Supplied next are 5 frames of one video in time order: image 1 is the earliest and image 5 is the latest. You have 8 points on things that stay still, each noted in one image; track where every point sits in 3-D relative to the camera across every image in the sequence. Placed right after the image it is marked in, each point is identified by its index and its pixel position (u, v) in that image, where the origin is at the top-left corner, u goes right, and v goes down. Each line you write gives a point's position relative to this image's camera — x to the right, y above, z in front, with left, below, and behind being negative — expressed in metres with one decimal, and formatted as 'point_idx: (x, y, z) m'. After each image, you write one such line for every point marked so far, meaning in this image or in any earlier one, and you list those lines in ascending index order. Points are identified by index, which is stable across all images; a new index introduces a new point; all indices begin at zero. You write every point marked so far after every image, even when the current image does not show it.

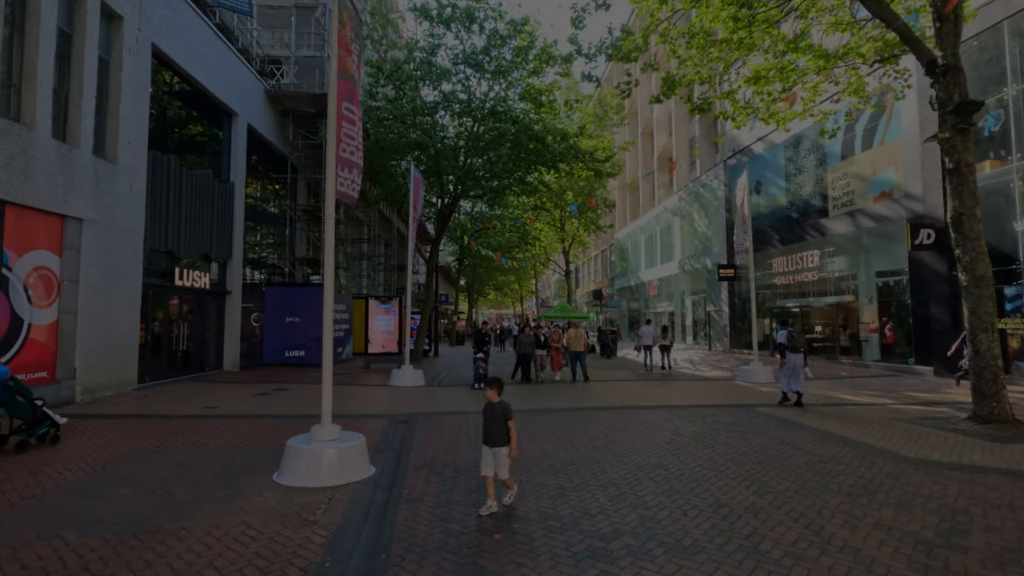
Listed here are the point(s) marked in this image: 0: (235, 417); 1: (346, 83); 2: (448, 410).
0: (-4.8, -2.2, +9.4) m
1: (-2.2, +2.7, +7.2) m
2: (-1.2, -2.2, +9.9) m
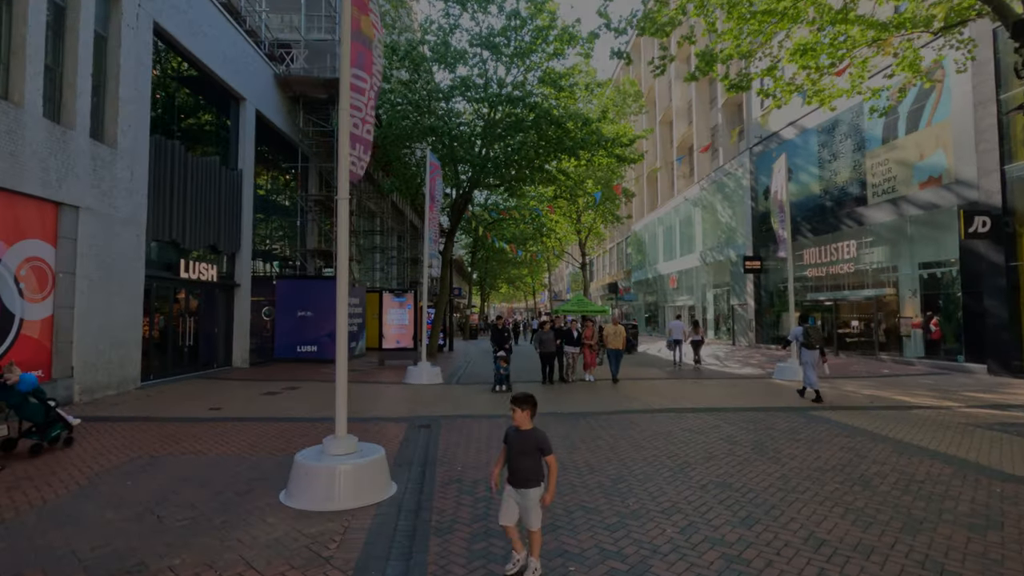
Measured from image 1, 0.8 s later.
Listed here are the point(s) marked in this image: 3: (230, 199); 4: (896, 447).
0: (-4.3, -2.1, +8.7) m
1: (-1.8, +2.9, +6.4) m
2: (-0.7, -2.1, +9.1) m
3: (-8.1, +2.6, +15.4) m
4: (+4.8, -2.0, +6.7) m
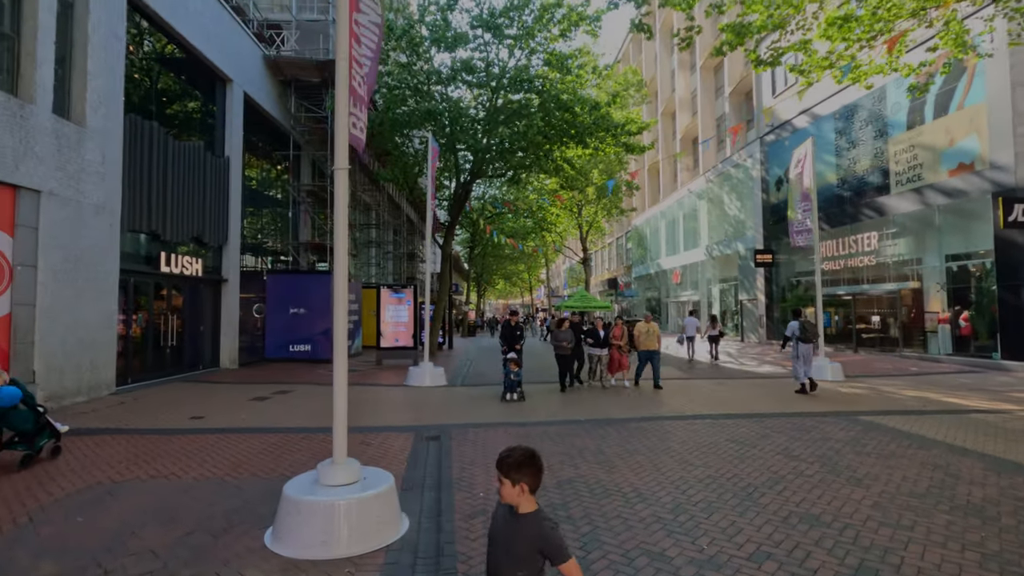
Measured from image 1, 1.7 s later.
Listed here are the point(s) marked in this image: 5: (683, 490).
0: (-4.0, -2.0, +7.7) m
1: (-1.5, +2.9, +5.4) m
2: (-0.4, -2.0, +8.1) m
3: (-7.9, +2.7, +14.4) m
4: (+5.1, -1.9, +5.8) m
5: (+1.6, -1.9, +4.9) m
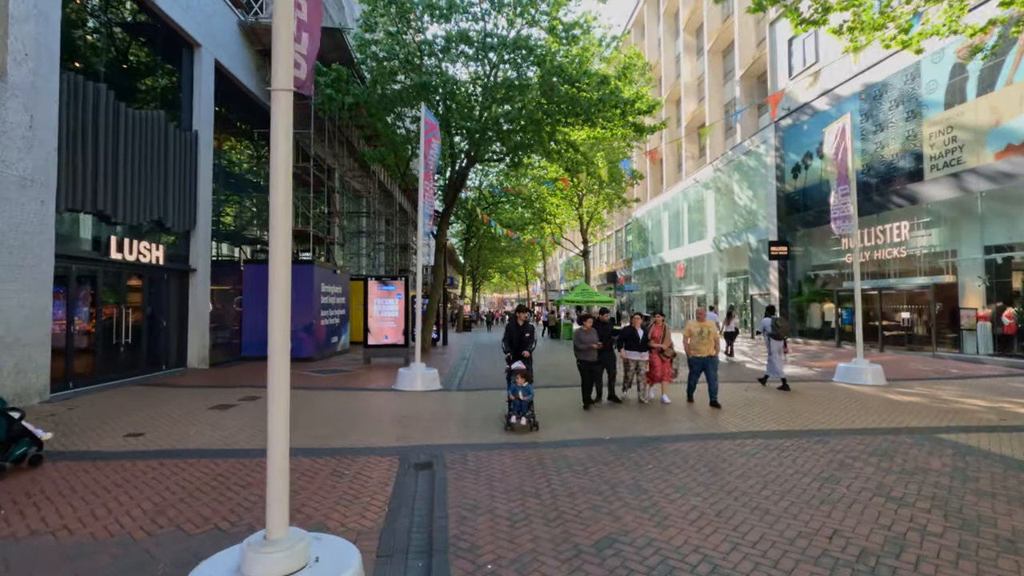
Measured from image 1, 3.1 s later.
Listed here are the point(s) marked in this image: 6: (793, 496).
0: (-3.9, -1.9, +6.2) m
1: (-1.4, +3.0, +3.8) m
2: (-0.3, -1.9, +6.6) m
3: (-7.8, +2.9, +12.8) m
4: (+5.2, -1.8, +4.4) m
5: (+1.7, -1.8, +3.5) m
6: (+2.4, -1.8, +4.6) m
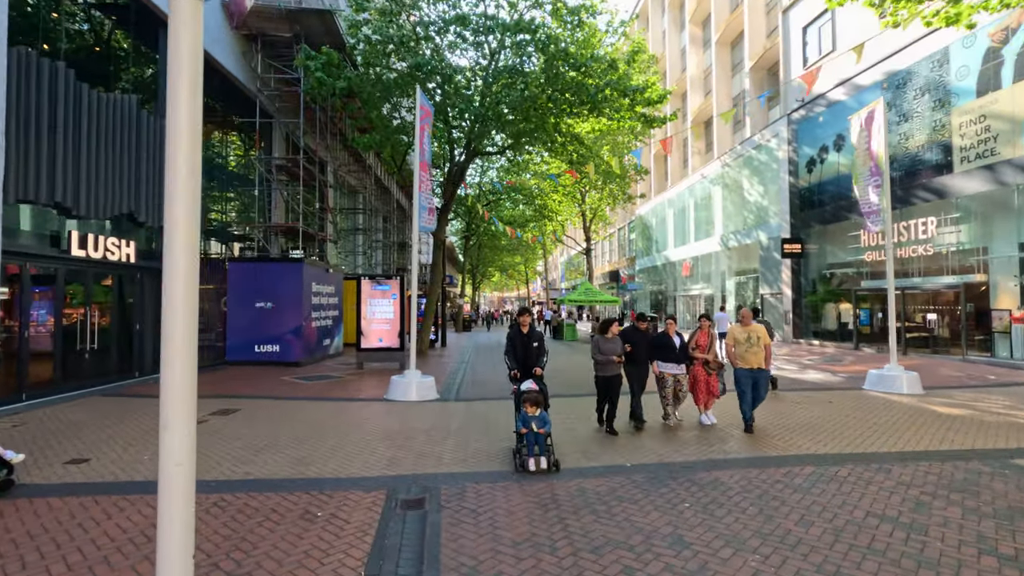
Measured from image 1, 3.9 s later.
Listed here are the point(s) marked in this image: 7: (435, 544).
0: (-3.9, -1.9, +5.2) m
1: (-1.3, +3.0, +2.8) m
2: (-0.2, -1.9, +5.7) m
3: (-7.7, +2.9, +11.8) m
4: (+5.3, -1.8, +3.4) m
5: (+1.8, -1.8, +2.5) m
6: (+2.5, -1.8, +3.7) m
7: (-0.6, -1.9, +3.9) m
